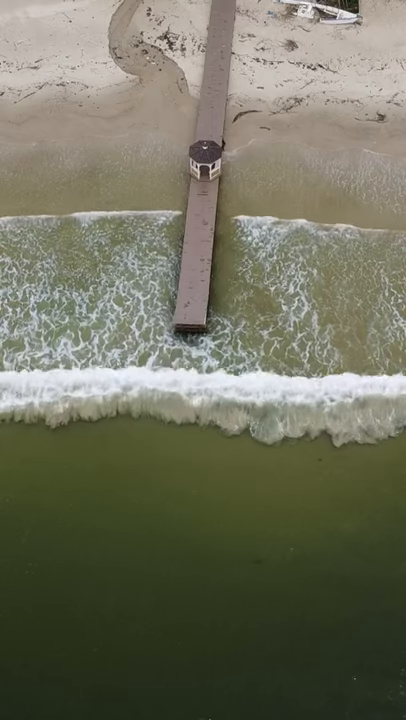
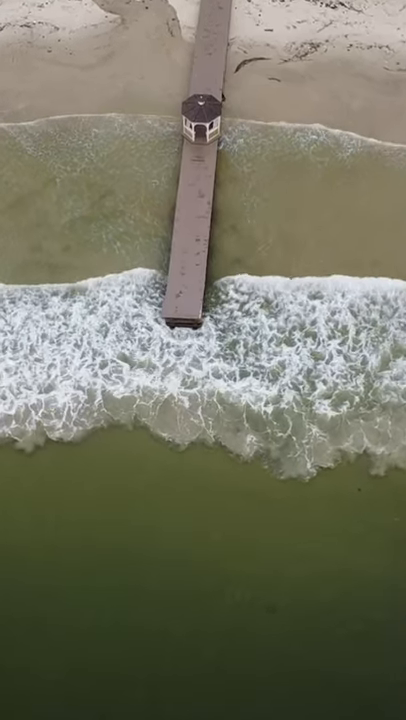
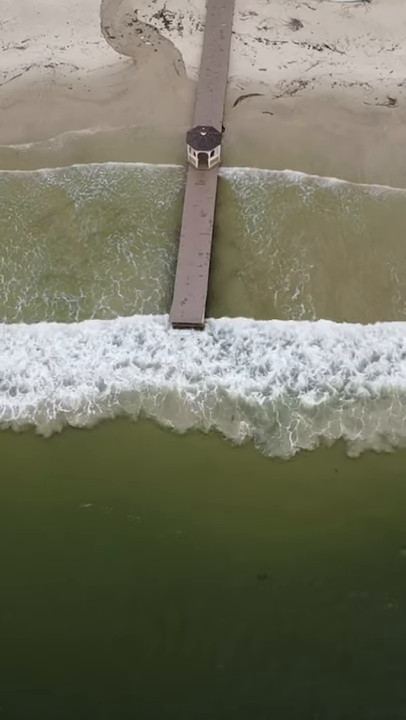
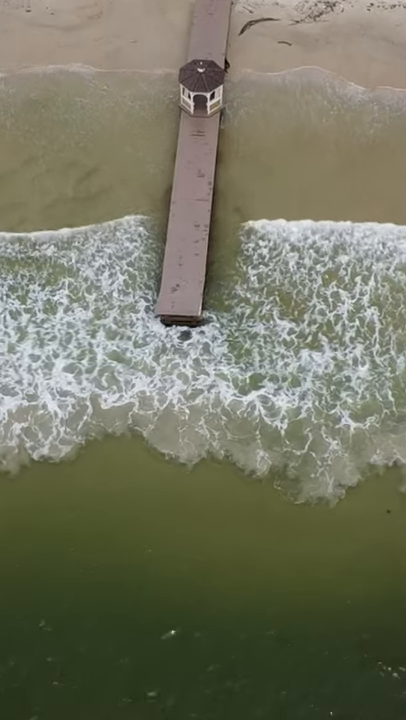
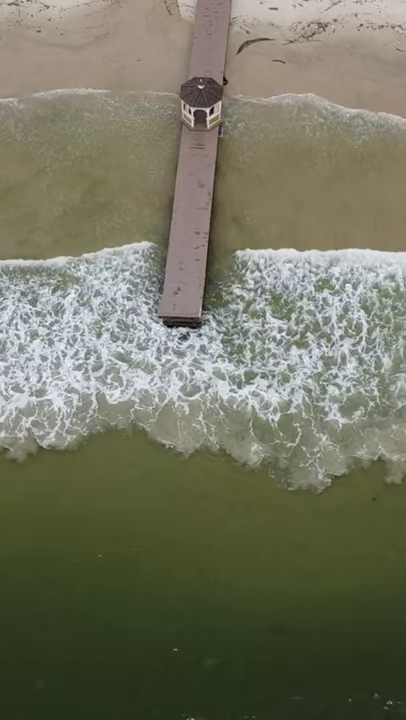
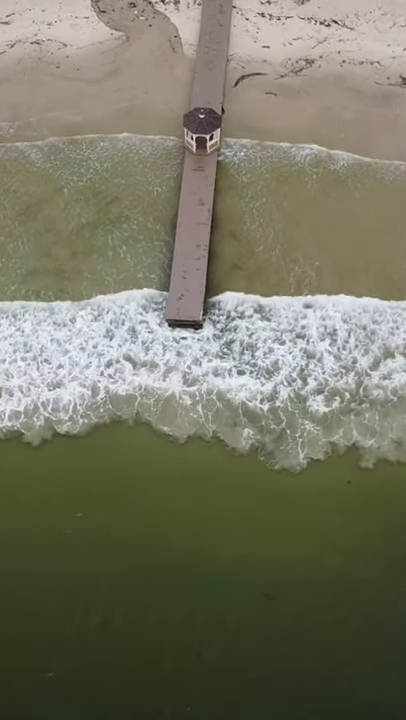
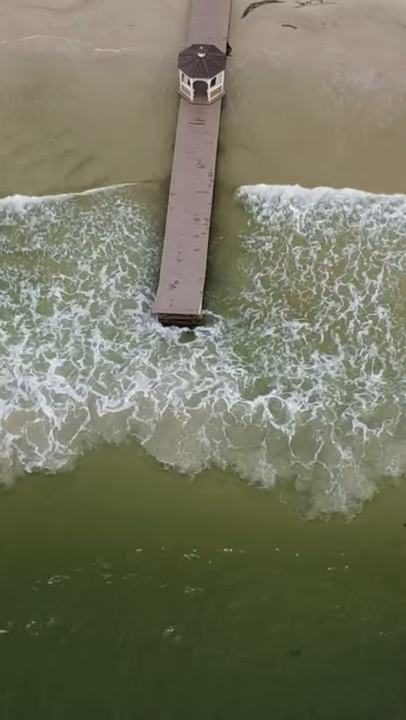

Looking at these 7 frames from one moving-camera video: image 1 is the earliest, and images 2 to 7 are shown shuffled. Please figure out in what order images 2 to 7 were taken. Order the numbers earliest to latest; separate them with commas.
3, 6, 2, 5, 4, 7
